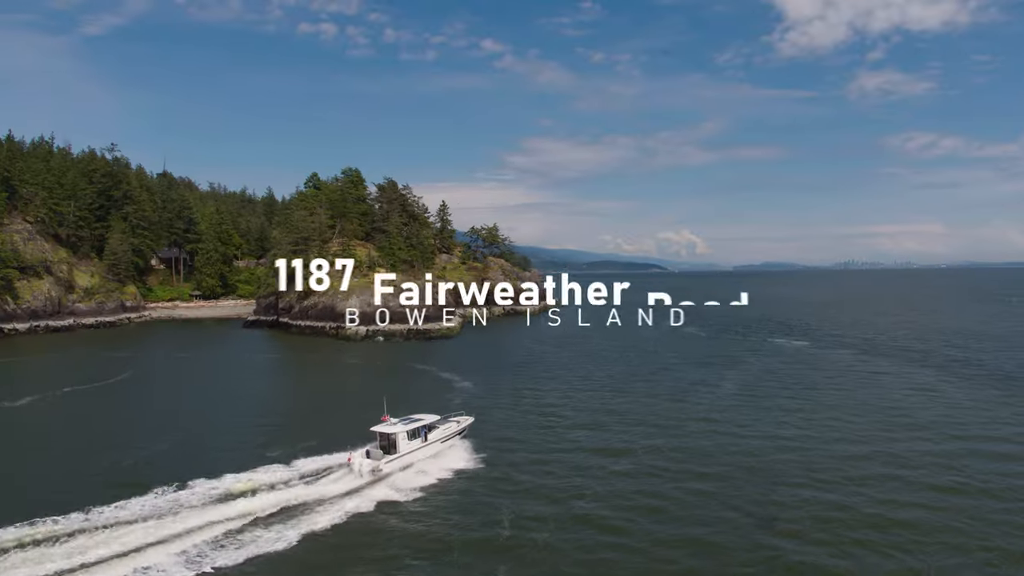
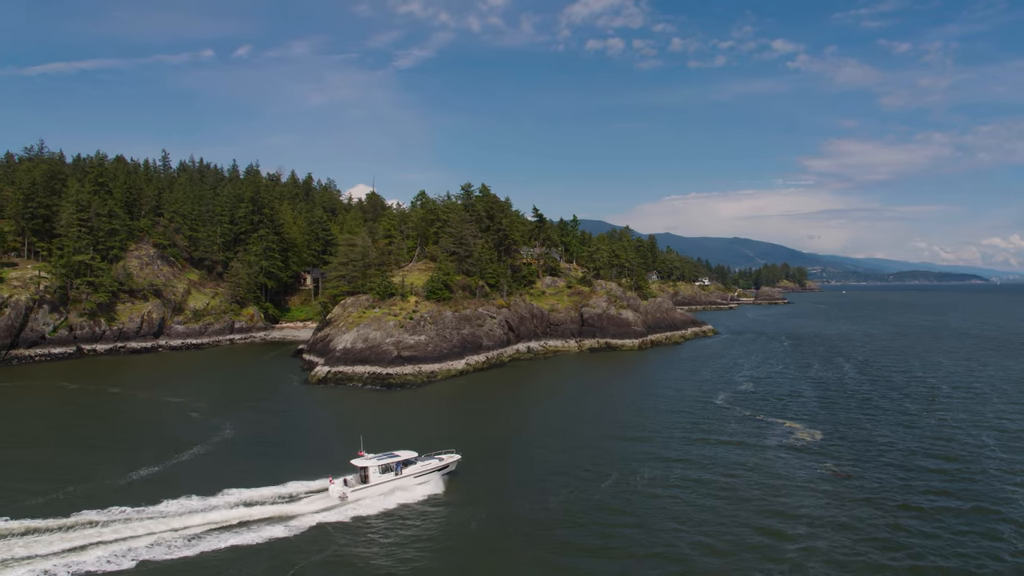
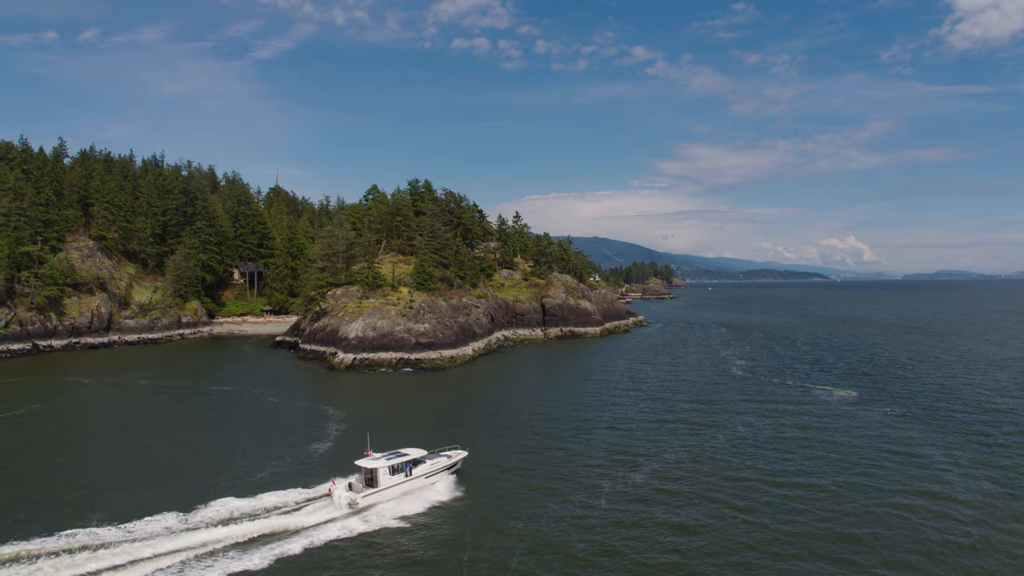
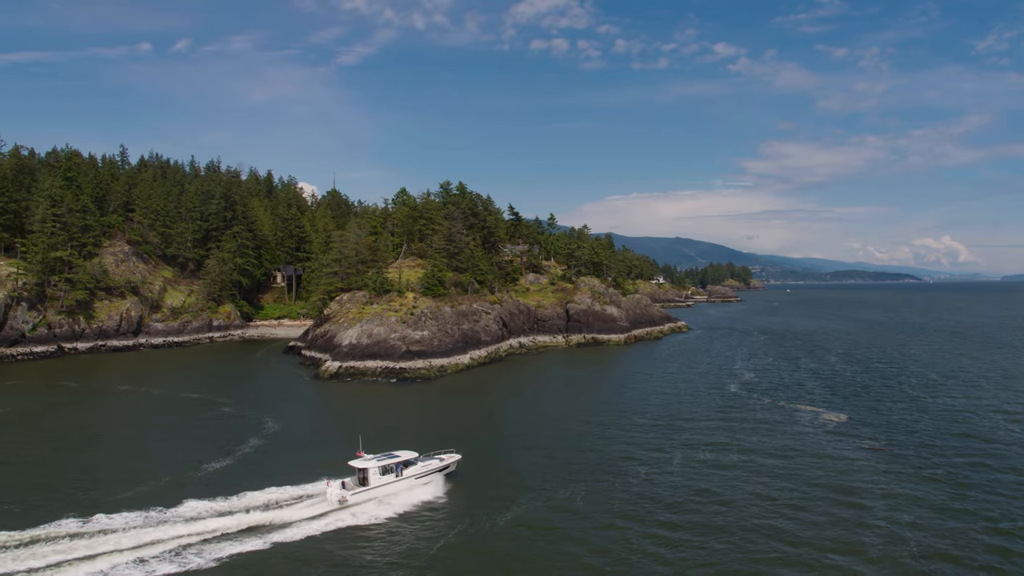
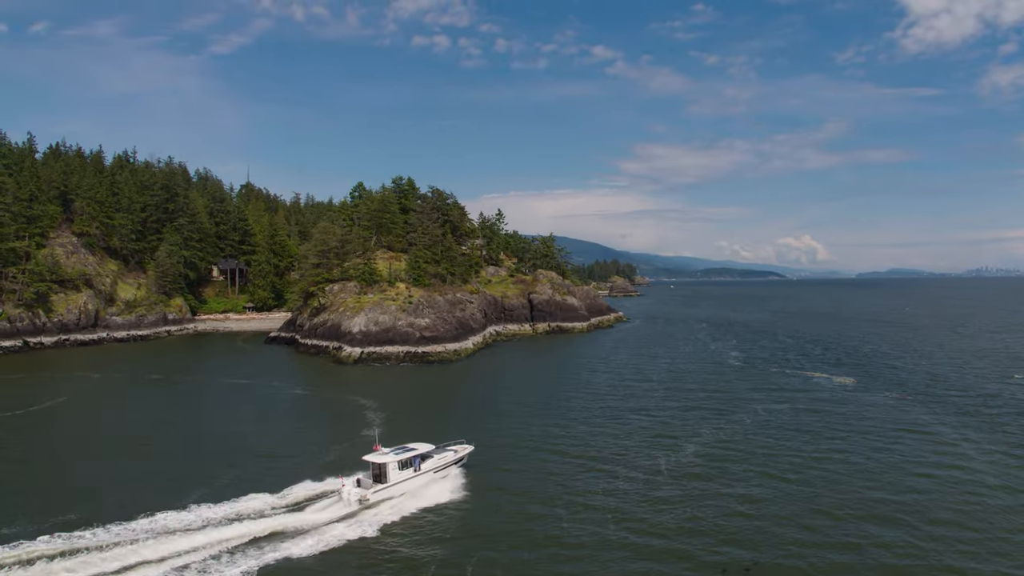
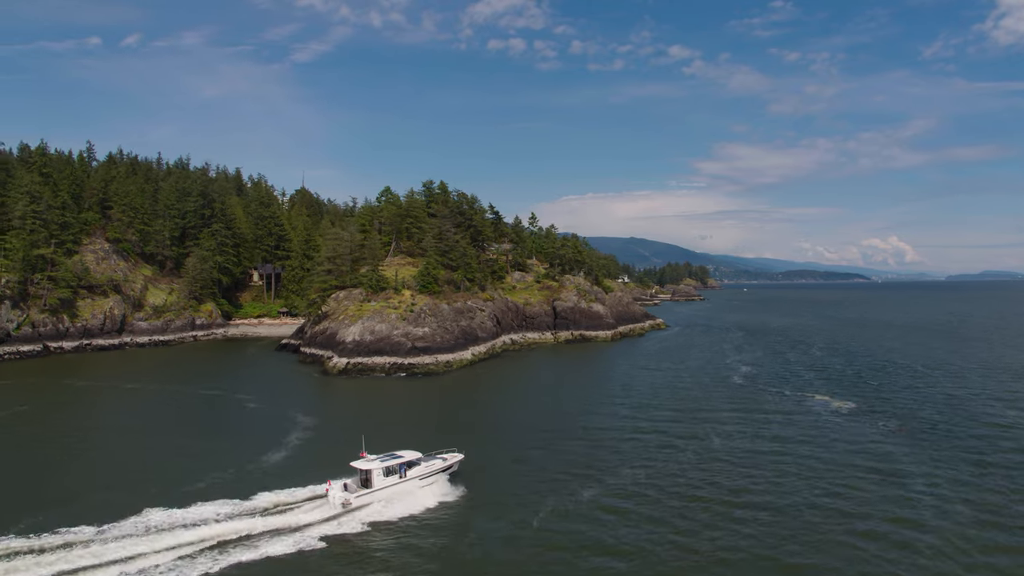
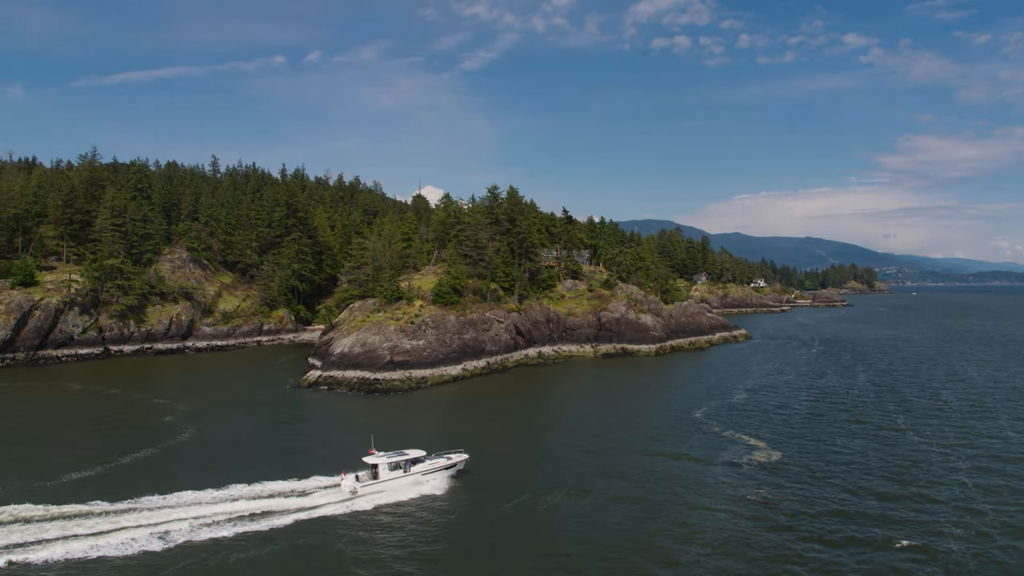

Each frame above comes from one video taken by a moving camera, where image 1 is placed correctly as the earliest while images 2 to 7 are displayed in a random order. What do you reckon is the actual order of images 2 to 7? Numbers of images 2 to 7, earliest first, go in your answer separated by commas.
5, 3, 6, 4, 2, 7
